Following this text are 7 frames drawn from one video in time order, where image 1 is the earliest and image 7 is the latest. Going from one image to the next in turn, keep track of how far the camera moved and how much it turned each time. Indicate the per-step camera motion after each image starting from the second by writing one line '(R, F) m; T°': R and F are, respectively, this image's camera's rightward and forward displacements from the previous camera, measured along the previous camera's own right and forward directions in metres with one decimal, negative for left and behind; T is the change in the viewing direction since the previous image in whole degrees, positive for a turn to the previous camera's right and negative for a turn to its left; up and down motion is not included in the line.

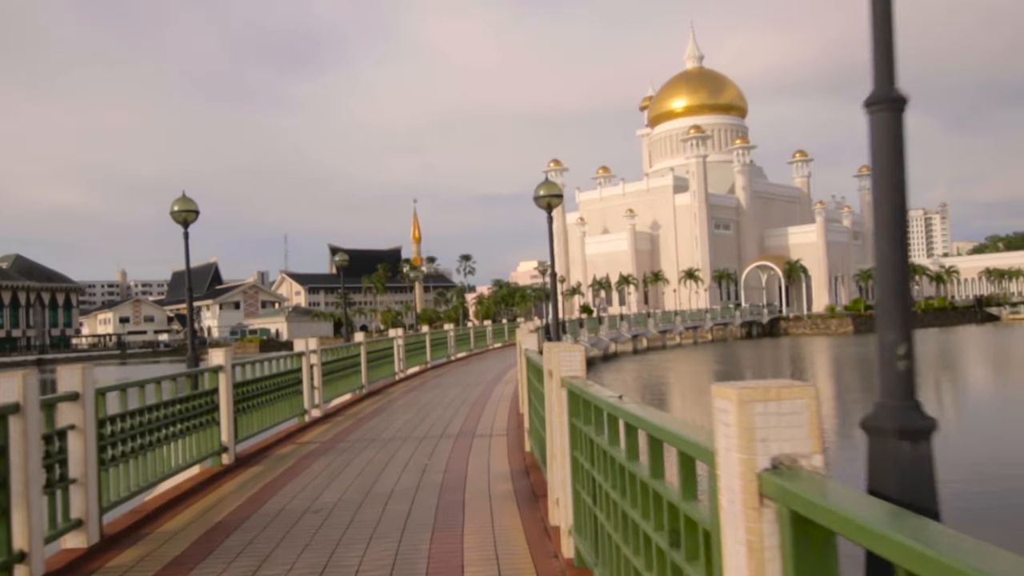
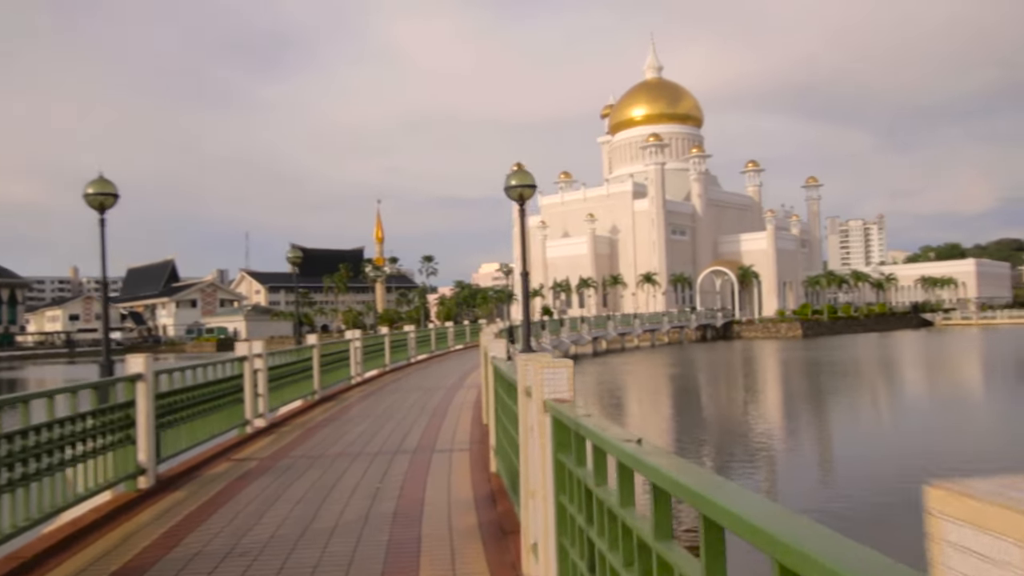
(0.0, -0.2) m; +3°
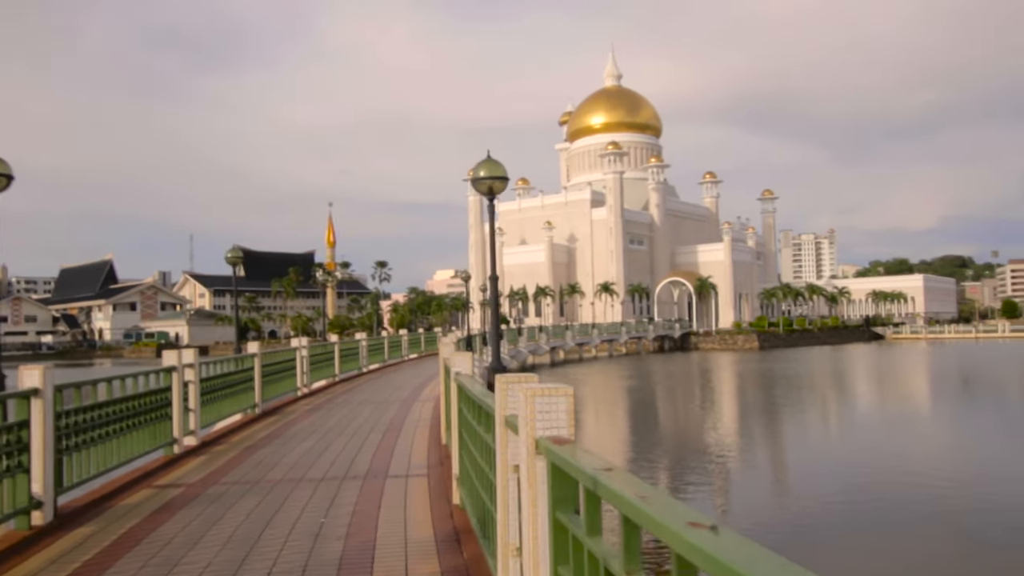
(-0.1, +0.7) m; +3°
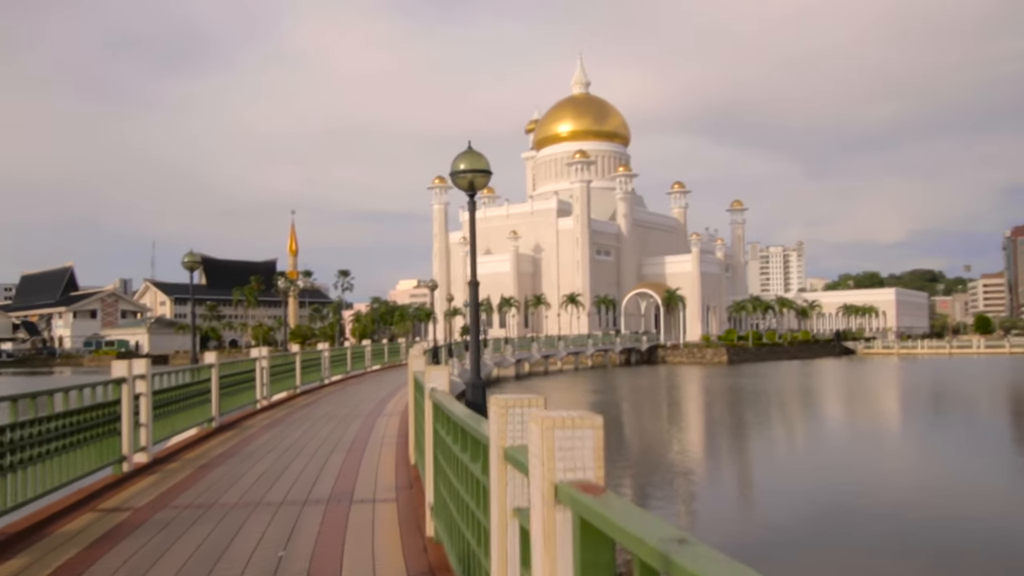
(-0.1, +0.4) m; +2°
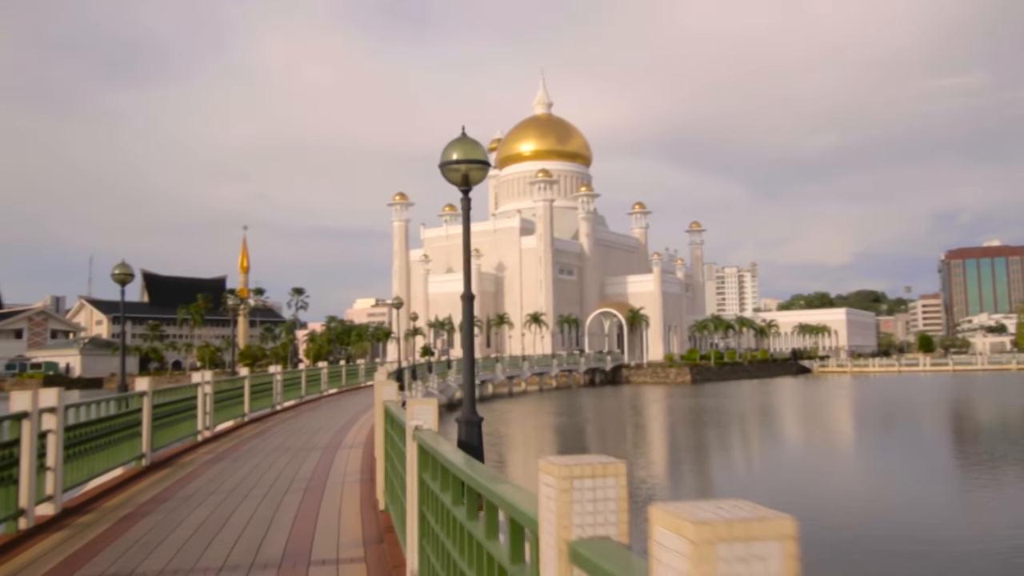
(-0.2, +0.9) m; +3°
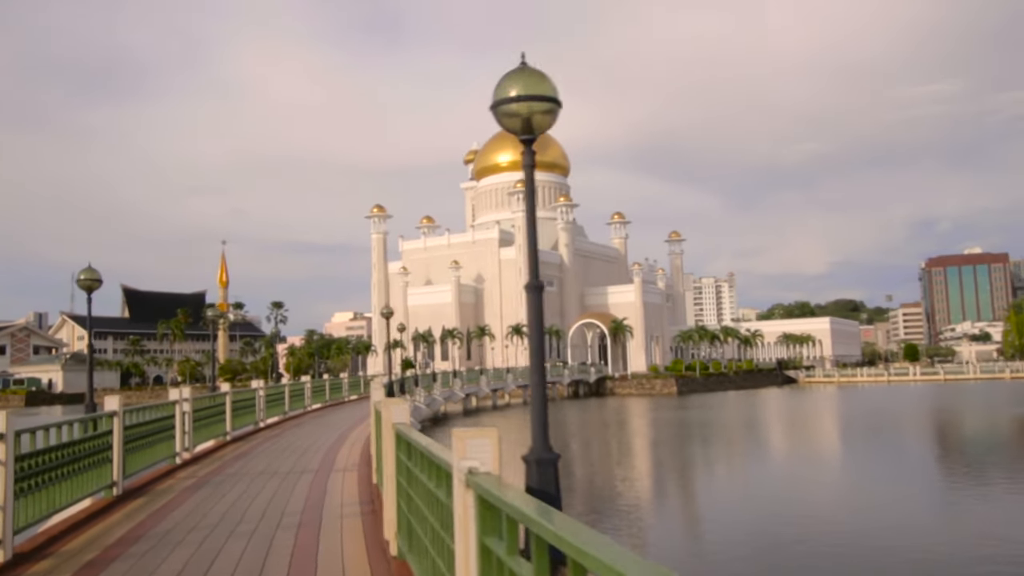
(-0.2, +0.5) m; +2°
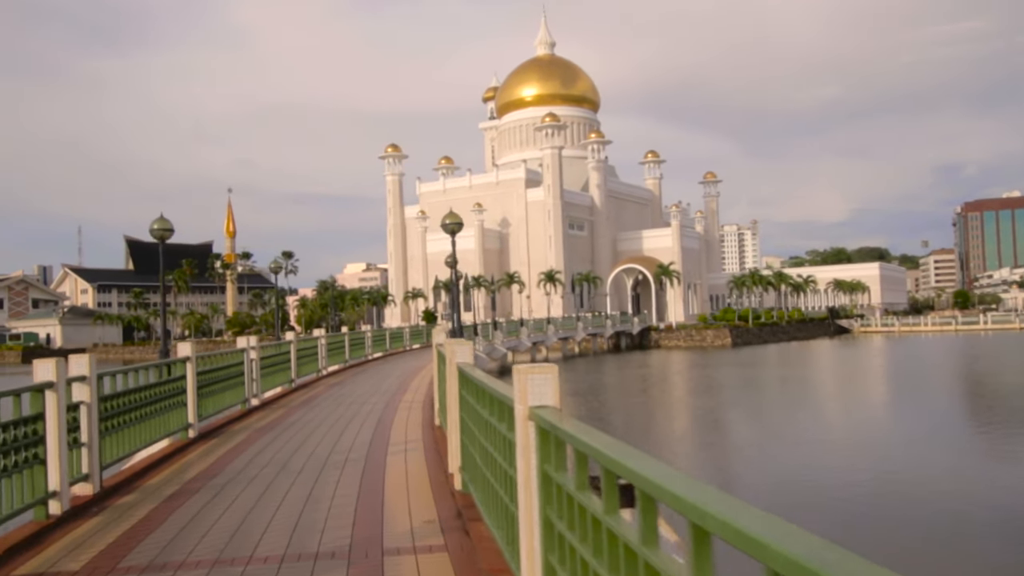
(-1.0, +4.0) m; -1°
